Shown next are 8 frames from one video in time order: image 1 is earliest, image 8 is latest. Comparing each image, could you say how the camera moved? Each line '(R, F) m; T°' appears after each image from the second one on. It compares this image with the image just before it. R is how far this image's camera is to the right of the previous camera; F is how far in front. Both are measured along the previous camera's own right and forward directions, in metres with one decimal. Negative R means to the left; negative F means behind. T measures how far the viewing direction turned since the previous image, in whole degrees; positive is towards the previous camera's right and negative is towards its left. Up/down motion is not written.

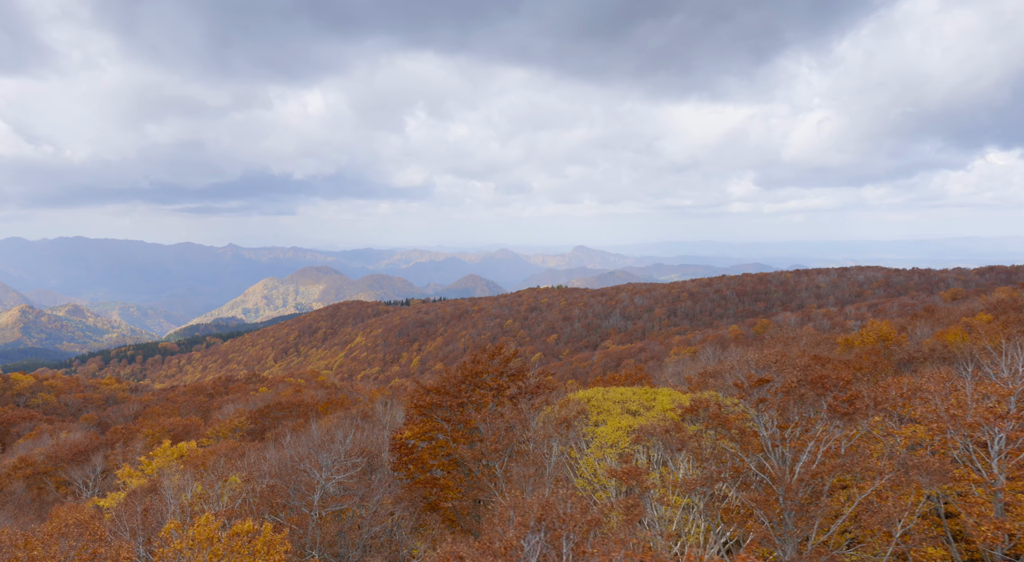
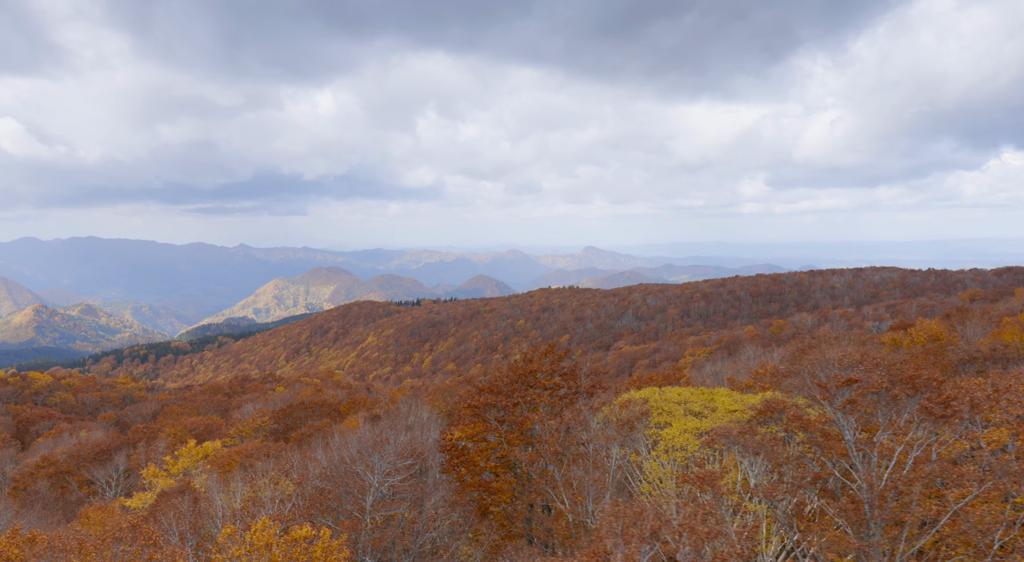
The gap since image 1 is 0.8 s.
(-2.2, +1.2) m; -1°
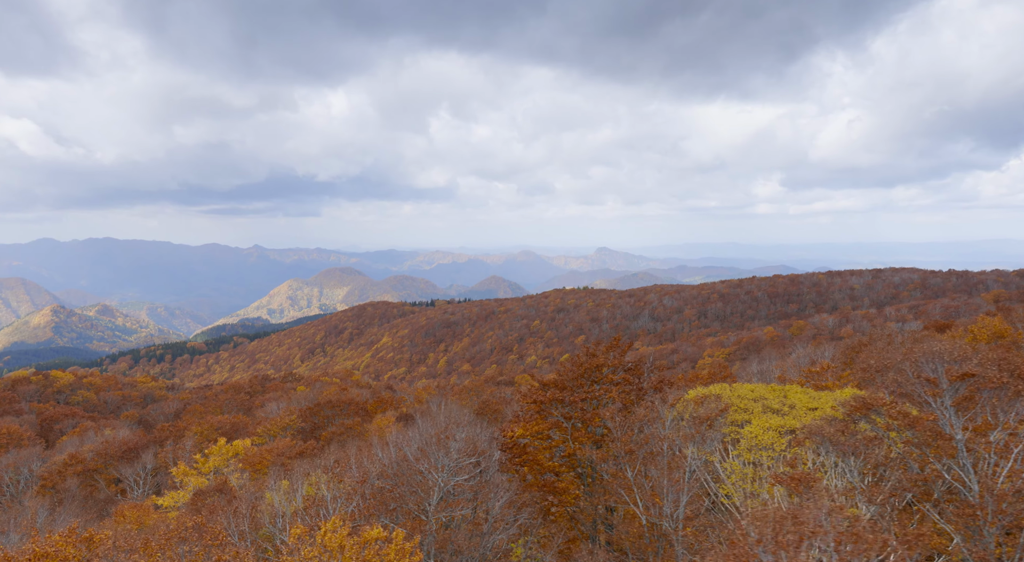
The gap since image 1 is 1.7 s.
(-2.4, +1.3) m; -1°
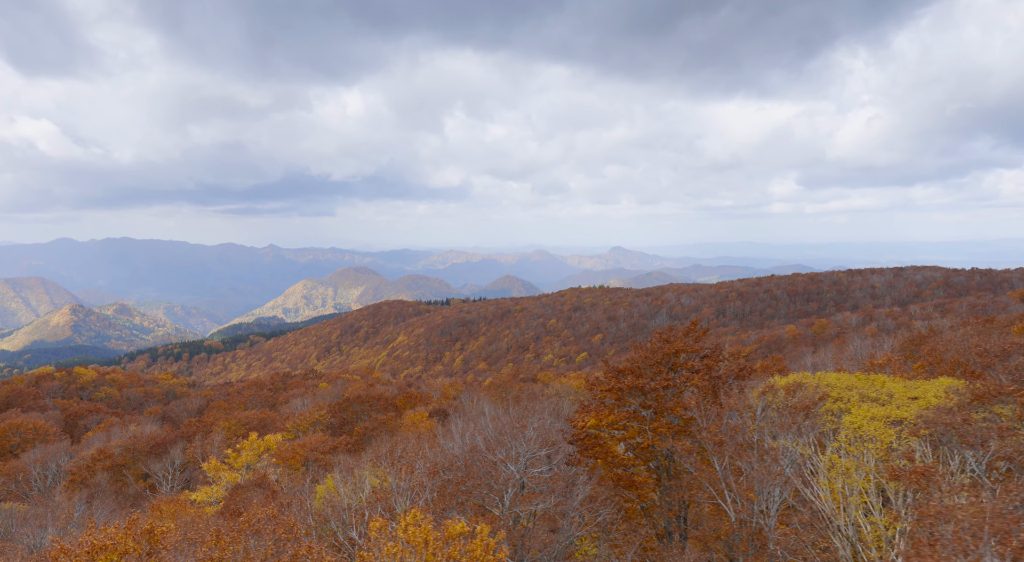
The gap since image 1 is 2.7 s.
(-2.5, +1.6) m; -1°
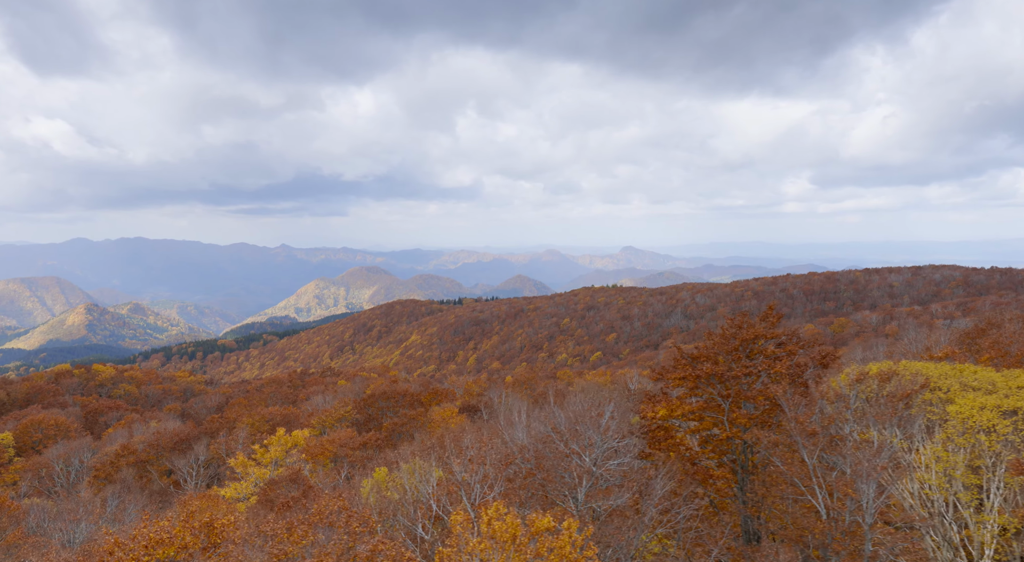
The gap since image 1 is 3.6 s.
(-2.3, +1.5) m; -1°
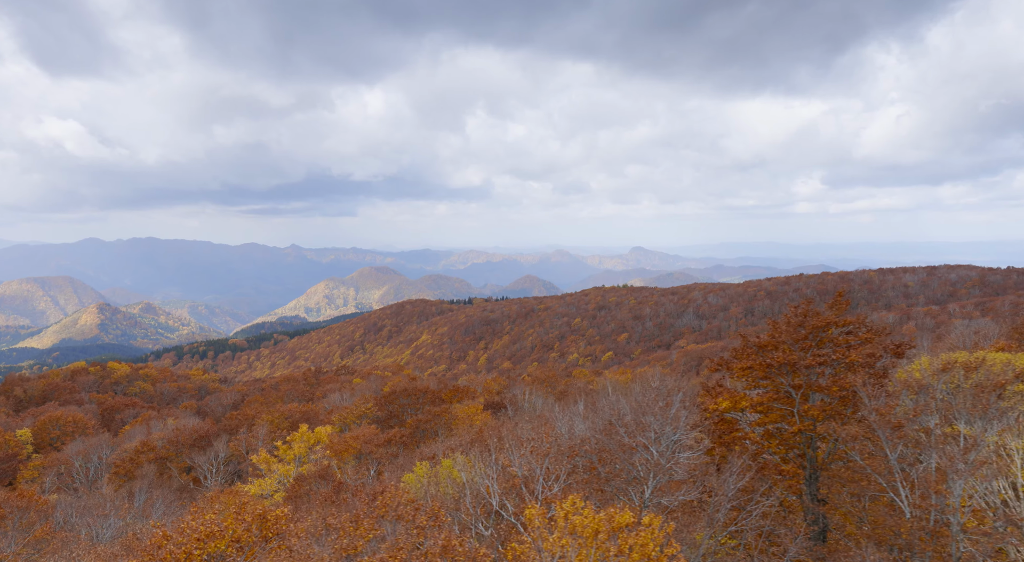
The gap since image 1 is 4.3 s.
(-1.8, +1.1) m; -1°
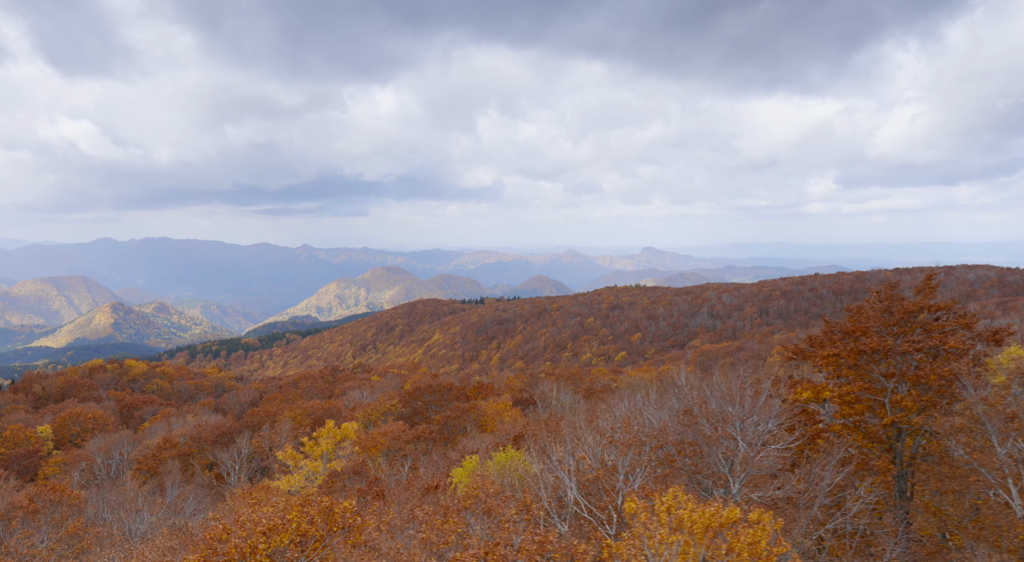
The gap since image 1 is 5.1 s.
(-2.0, +1.3) m; -1°
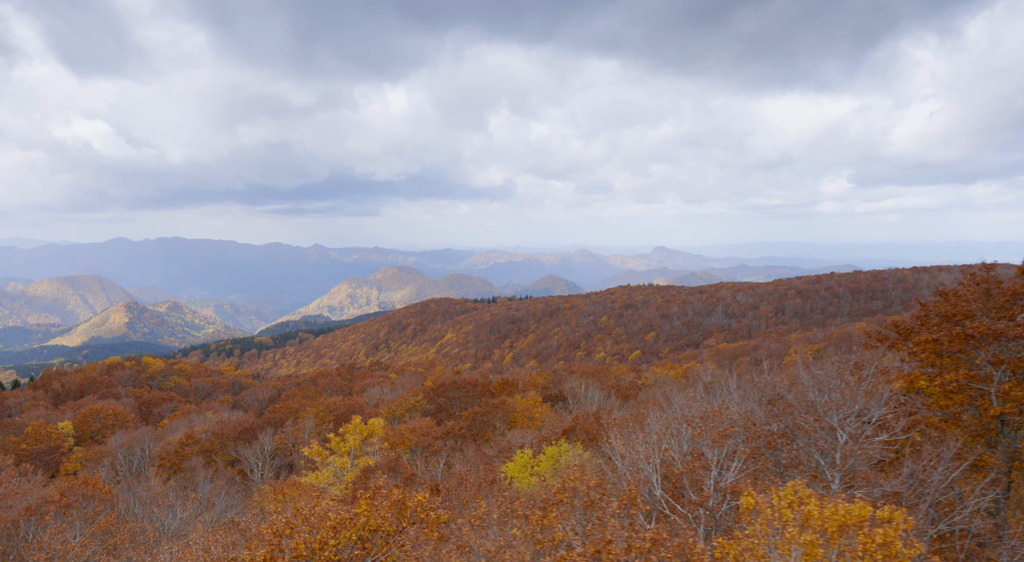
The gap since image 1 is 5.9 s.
(-1.9, +1.3) m; -1°
